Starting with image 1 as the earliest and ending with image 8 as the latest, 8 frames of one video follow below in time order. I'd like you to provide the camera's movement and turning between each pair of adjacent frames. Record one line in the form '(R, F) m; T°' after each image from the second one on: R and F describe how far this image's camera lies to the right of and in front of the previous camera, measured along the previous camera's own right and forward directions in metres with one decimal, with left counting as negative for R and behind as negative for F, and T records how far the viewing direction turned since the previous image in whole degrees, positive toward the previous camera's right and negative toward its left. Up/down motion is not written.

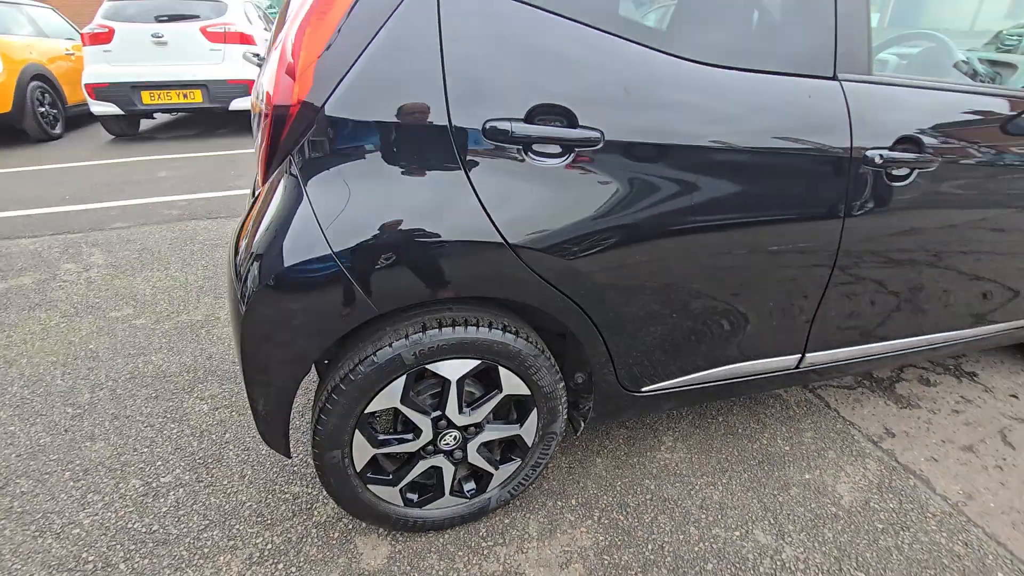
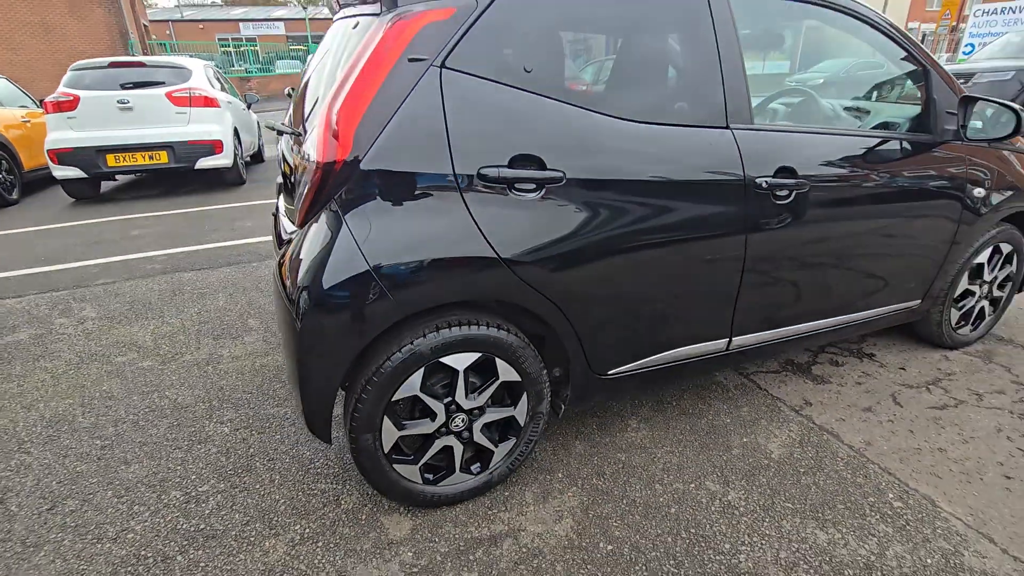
(-0.1, -0.4) m; +5°
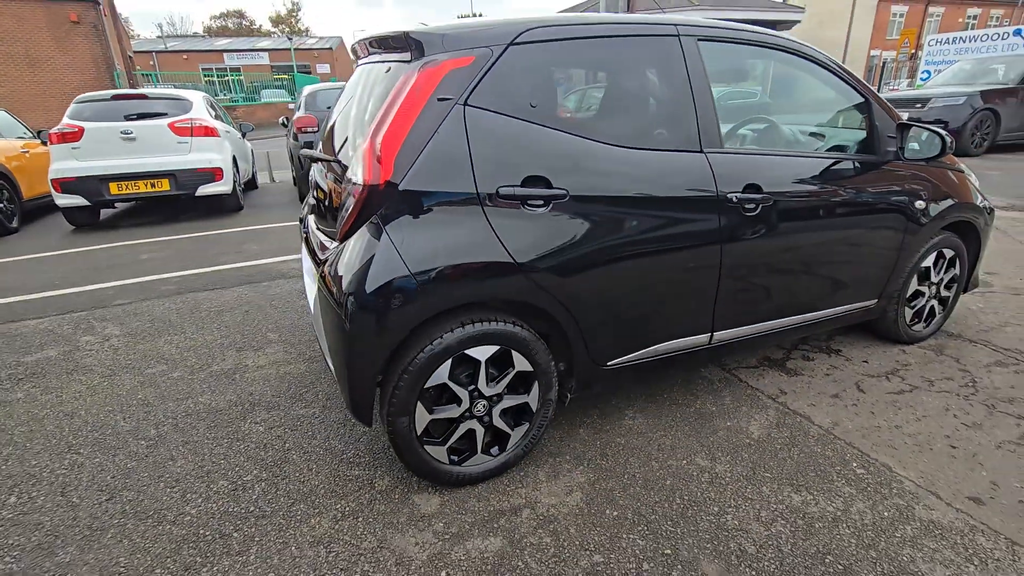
(-0.1, -0.3) m; +2°
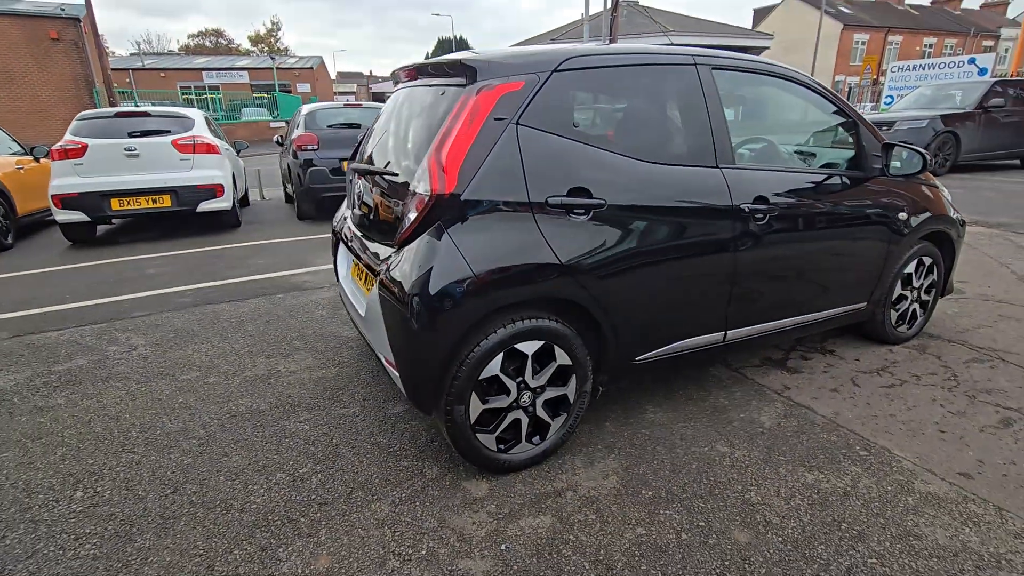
(-0.3, -0.2) m; +2°
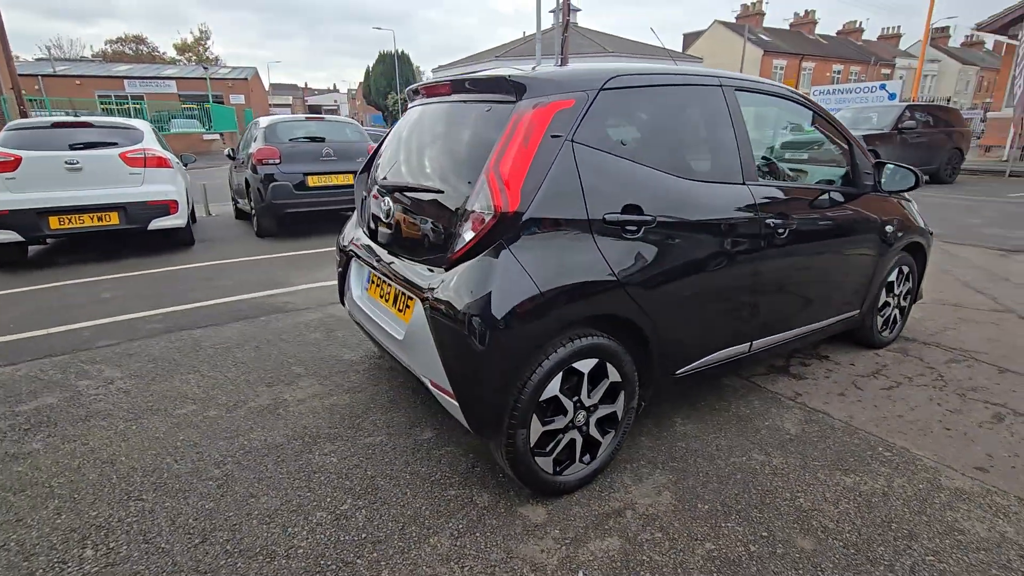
(-0.5, +0.1) m; +6°
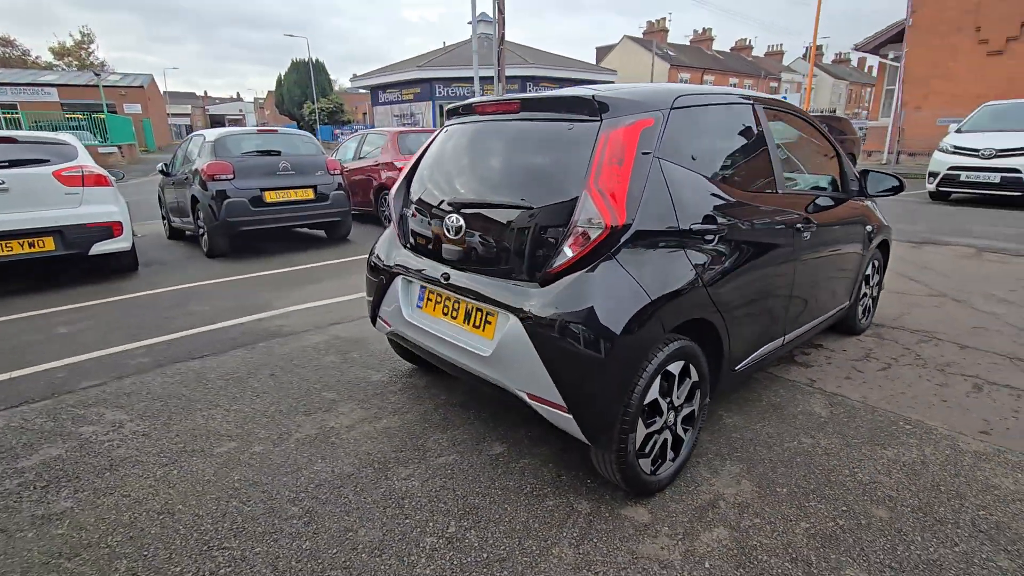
(-0.7, 0.0) m; +8°
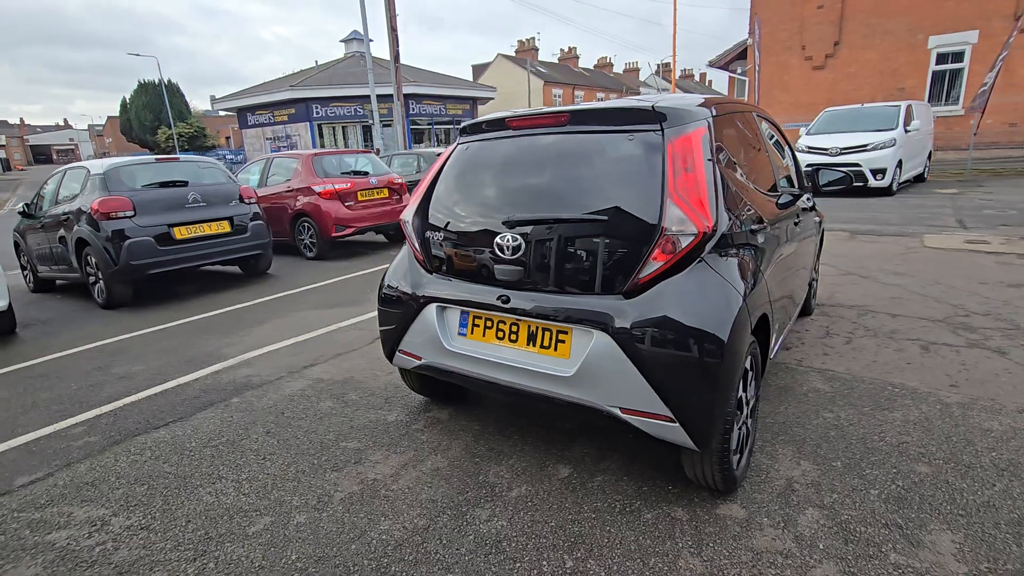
(-0.8, +0.2) m; +12°
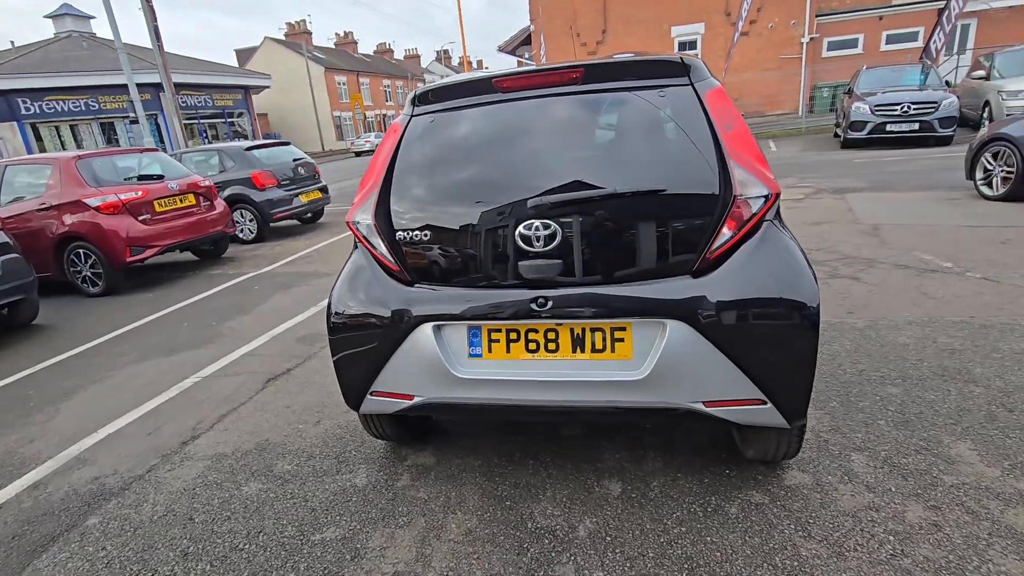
(-0.8, +0.6) m; +21°
